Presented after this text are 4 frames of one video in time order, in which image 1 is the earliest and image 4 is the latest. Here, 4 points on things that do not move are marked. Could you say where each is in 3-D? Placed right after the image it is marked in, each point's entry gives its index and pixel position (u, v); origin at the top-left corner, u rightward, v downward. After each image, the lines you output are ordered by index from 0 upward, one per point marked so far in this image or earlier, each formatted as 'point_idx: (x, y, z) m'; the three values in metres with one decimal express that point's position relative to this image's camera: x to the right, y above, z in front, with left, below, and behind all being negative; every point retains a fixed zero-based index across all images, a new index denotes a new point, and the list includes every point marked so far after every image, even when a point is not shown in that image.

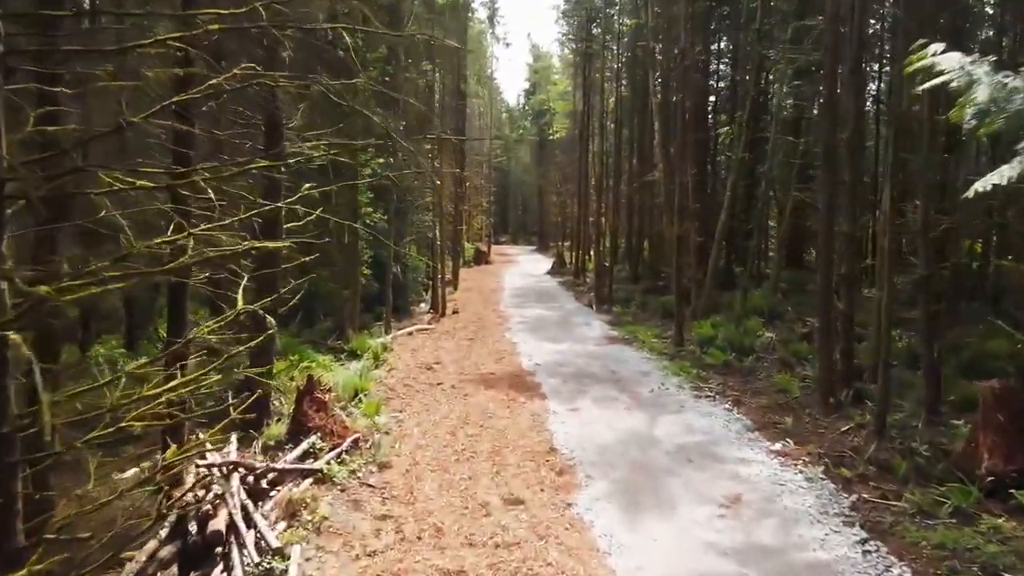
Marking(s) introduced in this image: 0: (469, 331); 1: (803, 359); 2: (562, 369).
0: (-1.1, -1.1, +17.1) m
1: (+5.9, -1.4, +13.0) m
2: (+1.0, -1.6, +12.9) m
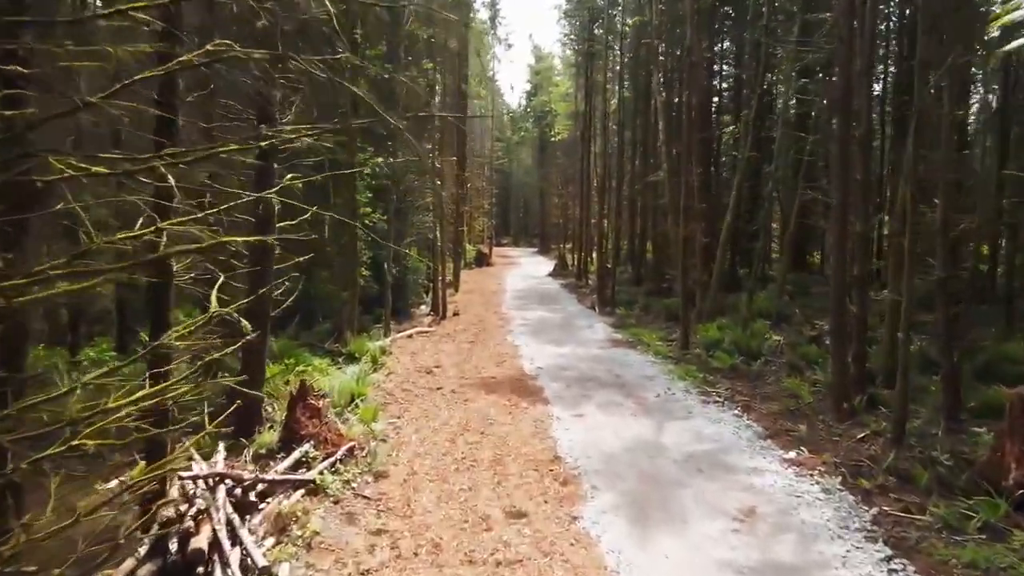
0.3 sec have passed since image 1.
0: (-1.1, -1.2, +16.7) m
1: (+5.9, -1.5, +12.7) m
2: (+1.0, -1.7, +12.6) m
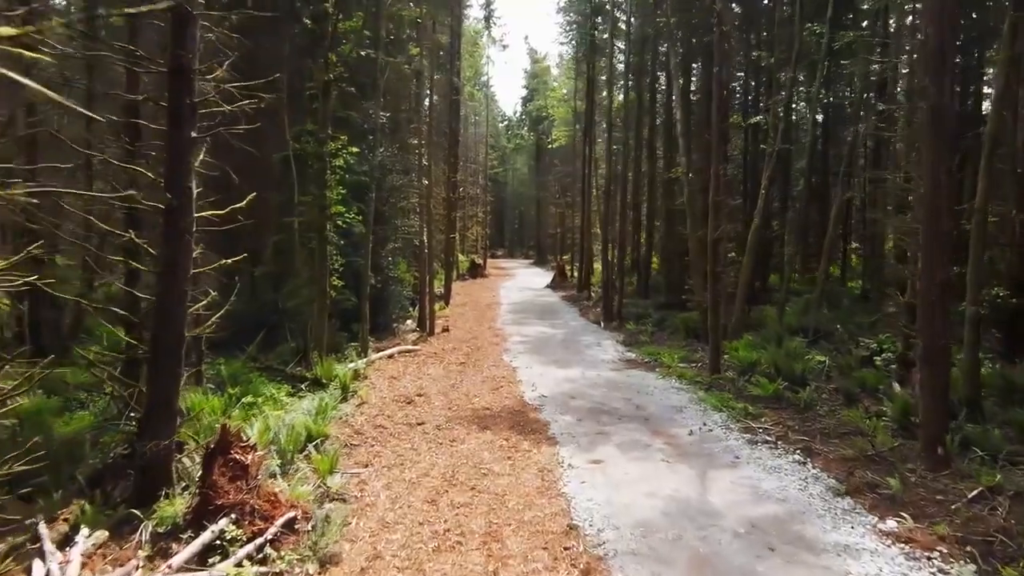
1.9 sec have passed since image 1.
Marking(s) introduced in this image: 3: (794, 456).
0: (-1.2, -1.5, +14.5) m
1: (+5.9, -1.7, +10.5) m
2: (+1.0, -1.9, +10.4) m
3: (+3.4, -2.1, +8.0) m
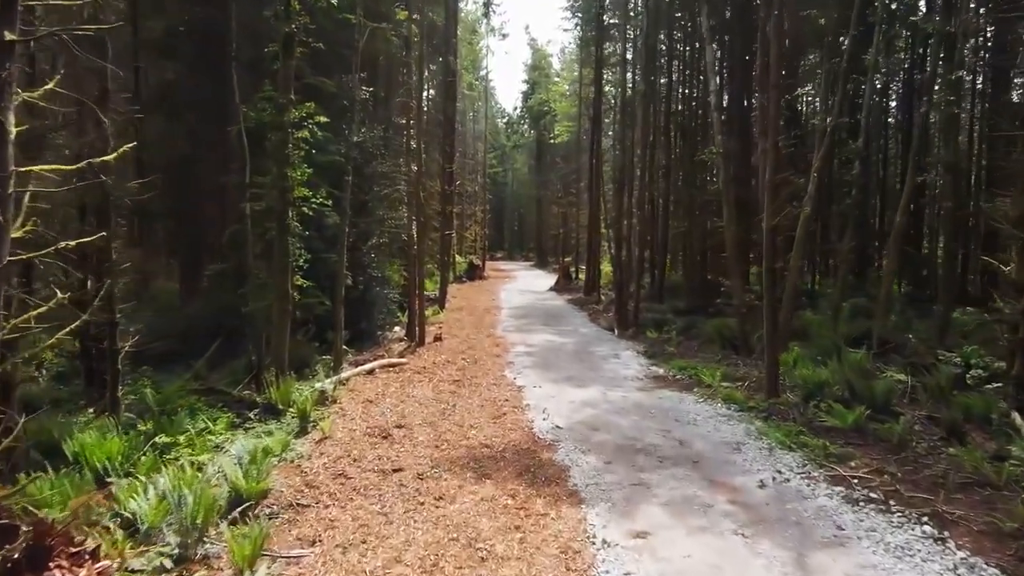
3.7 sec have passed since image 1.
0: (-1.1, -1.5, +12.2) m
1: (+5.9, -1.7, +8.2) m
2: (+1.1, -1.9, +8.1) m
3: (+3.5, -2.1, +5.6) m
